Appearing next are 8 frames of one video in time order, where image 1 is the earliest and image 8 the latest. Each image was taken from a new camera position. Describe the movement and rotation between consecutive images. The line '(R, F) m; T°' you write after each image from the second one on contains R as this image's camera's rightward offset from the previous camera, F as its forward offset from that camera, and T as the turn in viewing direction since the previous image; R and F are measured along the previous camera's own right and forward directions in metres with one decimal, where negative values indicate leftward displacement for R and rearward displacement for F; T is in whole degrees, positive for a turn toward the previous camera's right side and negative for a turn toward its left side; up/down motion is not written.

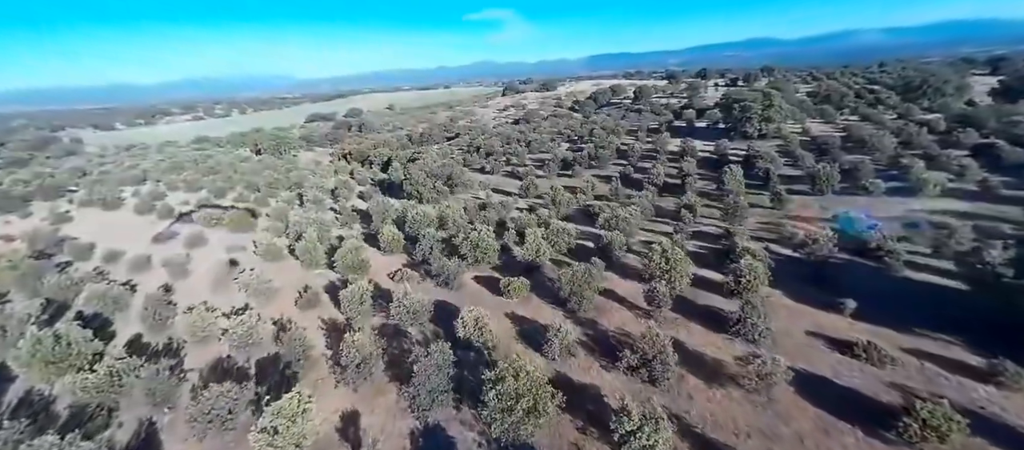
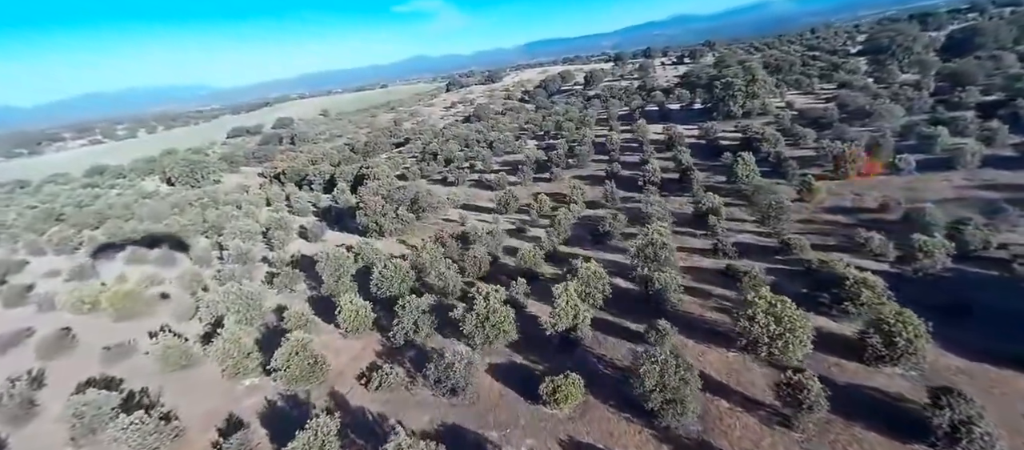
(-2.8, +9.1) m; +6°
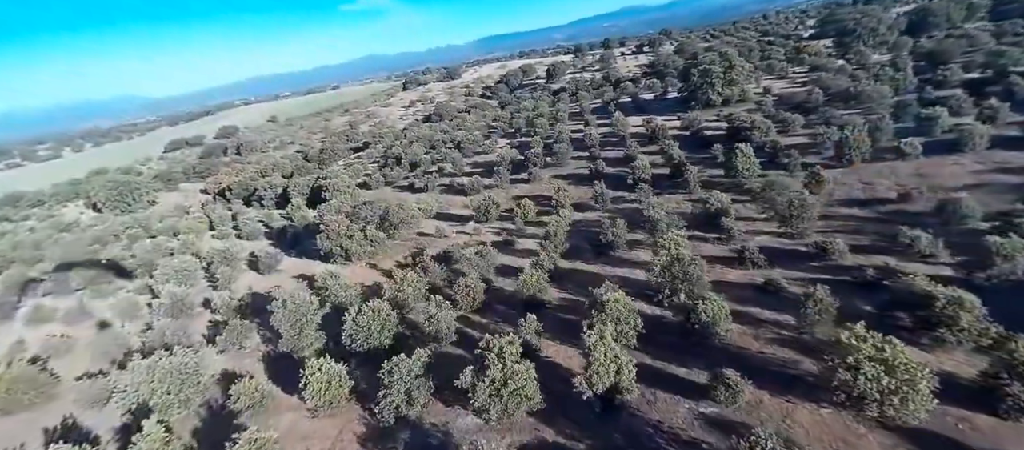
(-1.8, +4.7) m; +5°
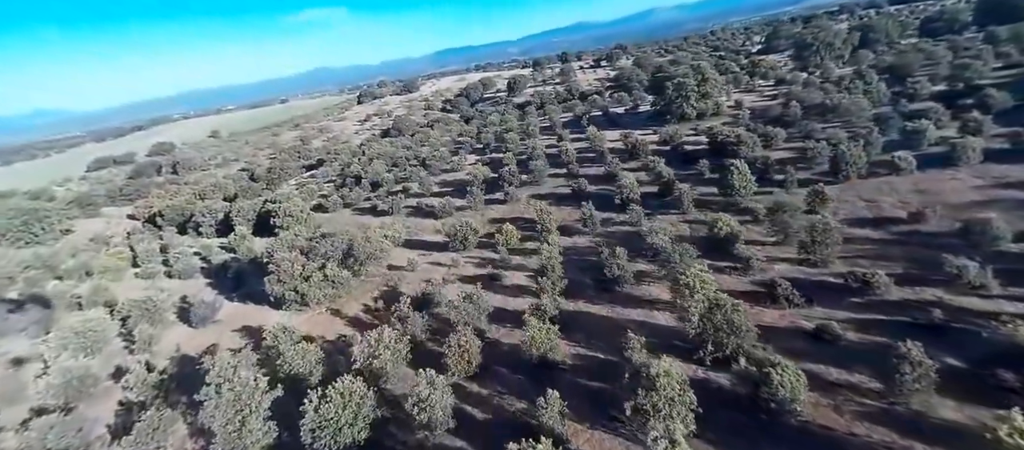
(-2.0, +4.5) m; +6°
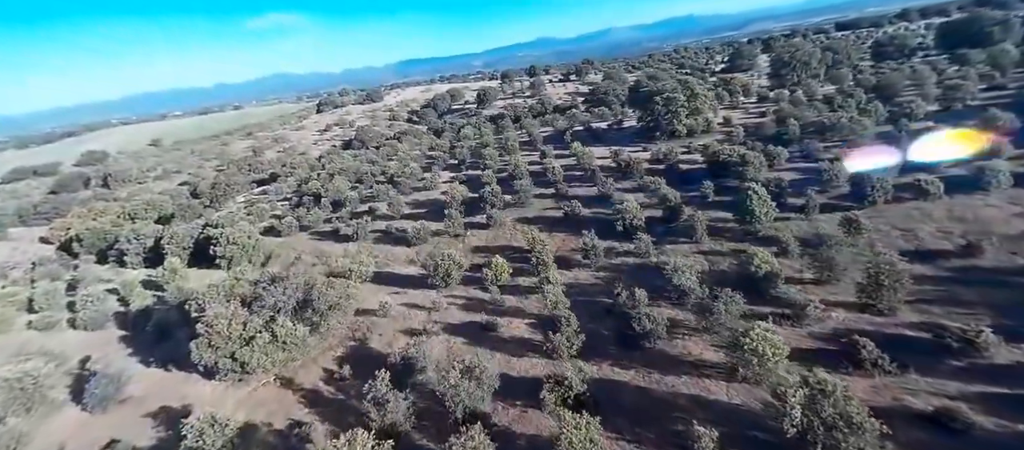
(-2.2, +5.6) m; +5°
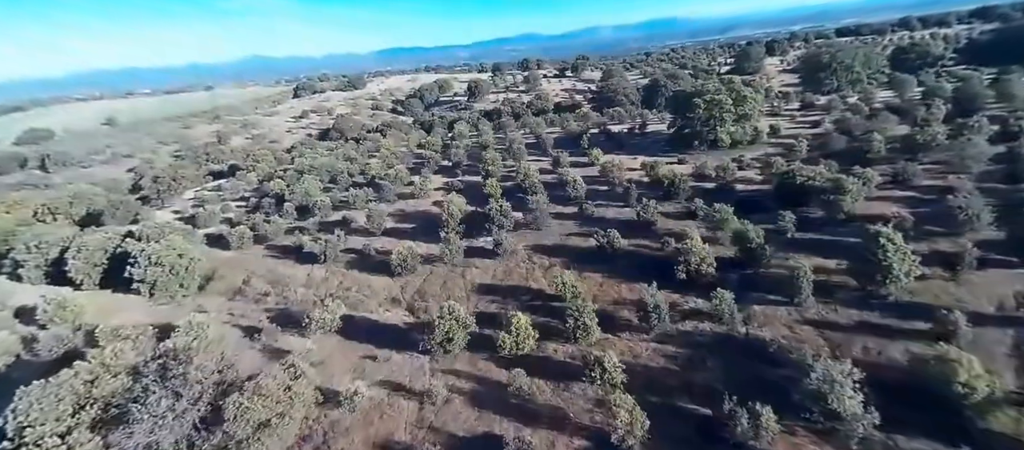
(-3.0, +10.6) m; +3°
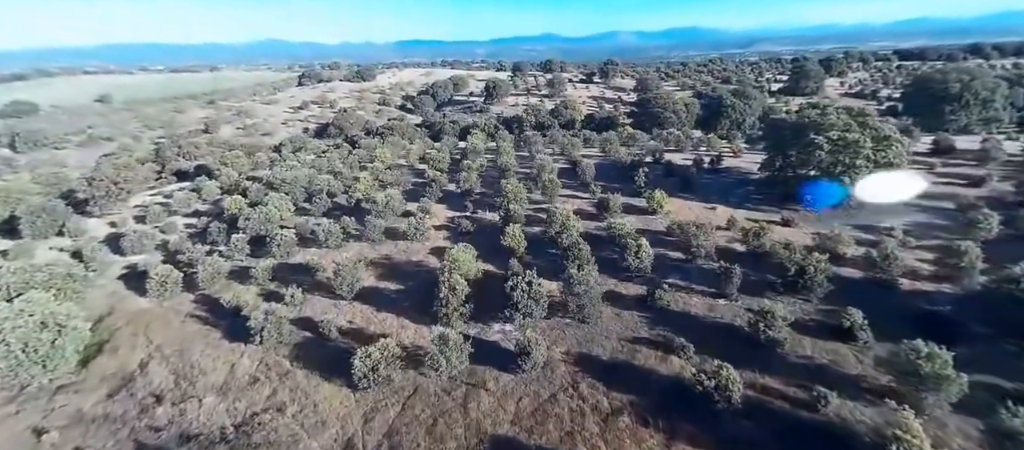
(-2.2, +14.0) m; -1°
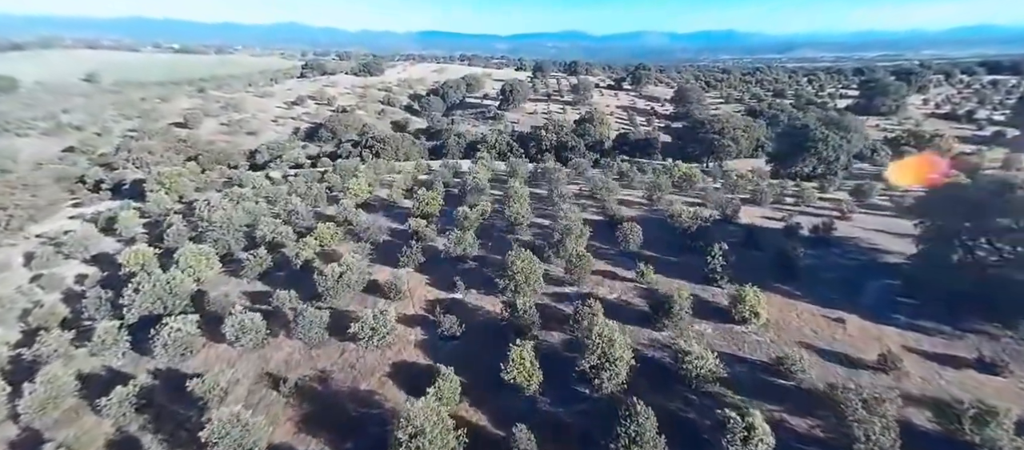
(-0.1, +13.6) m; -2°
